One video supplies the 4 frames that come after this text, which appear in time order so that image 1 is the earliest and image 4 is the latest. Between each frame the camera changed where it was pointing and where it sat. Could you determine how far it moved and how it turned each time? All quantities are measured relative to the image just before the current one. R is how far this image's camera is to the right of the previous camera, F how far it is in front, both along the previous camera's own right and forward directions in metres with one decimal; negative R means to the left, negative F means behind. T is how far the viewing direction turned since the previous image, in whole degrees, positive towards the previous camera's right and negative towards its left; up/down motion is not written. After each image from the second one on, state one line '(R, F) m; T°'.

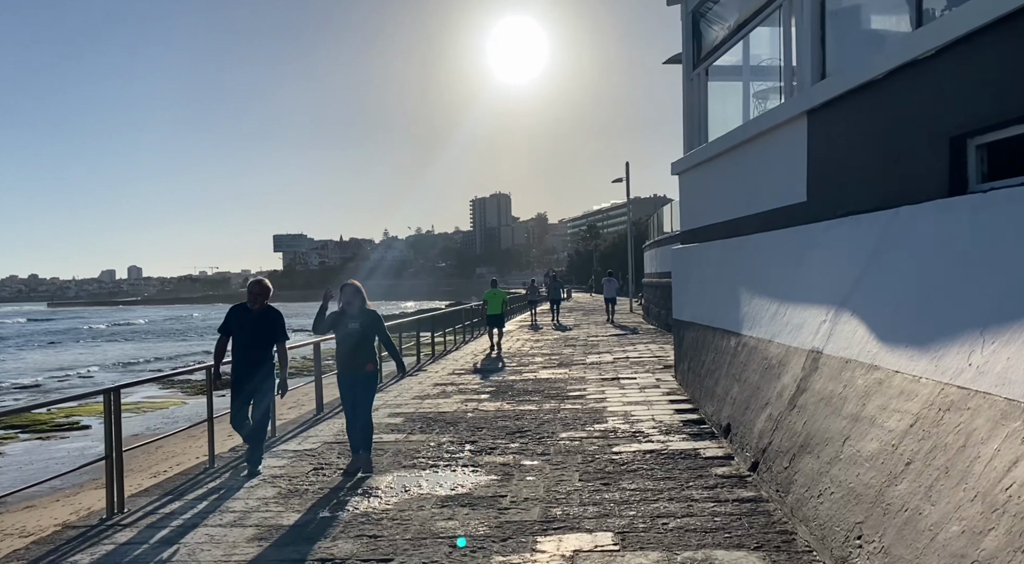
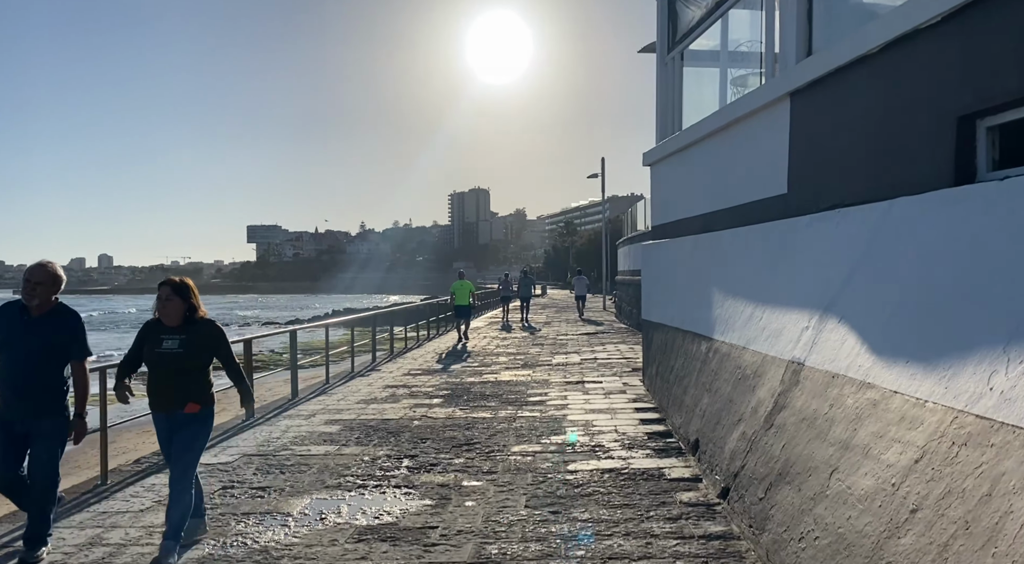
(+0.2, +0.7) m; +2°
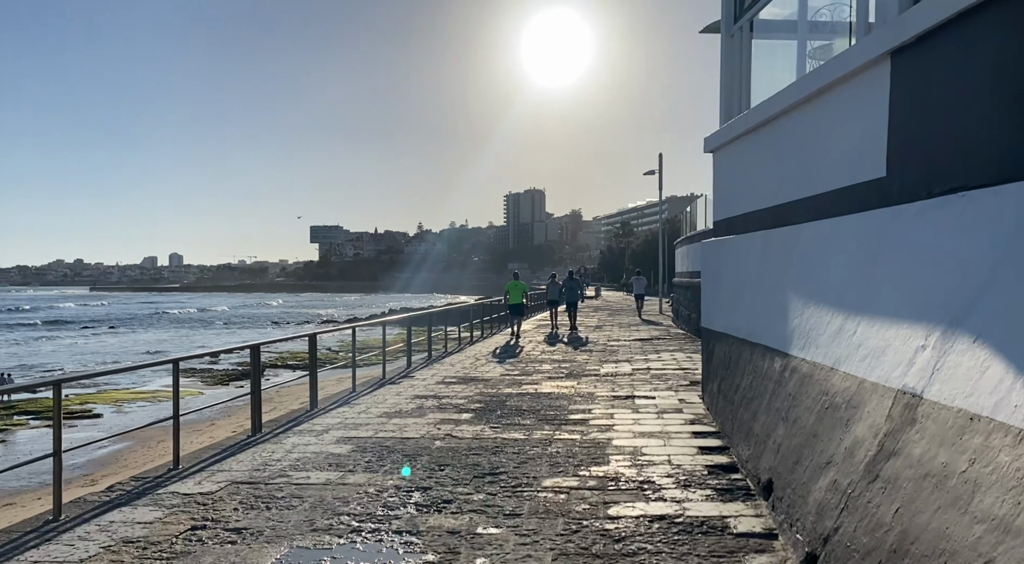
(+0.2, +1.0) m; -4°
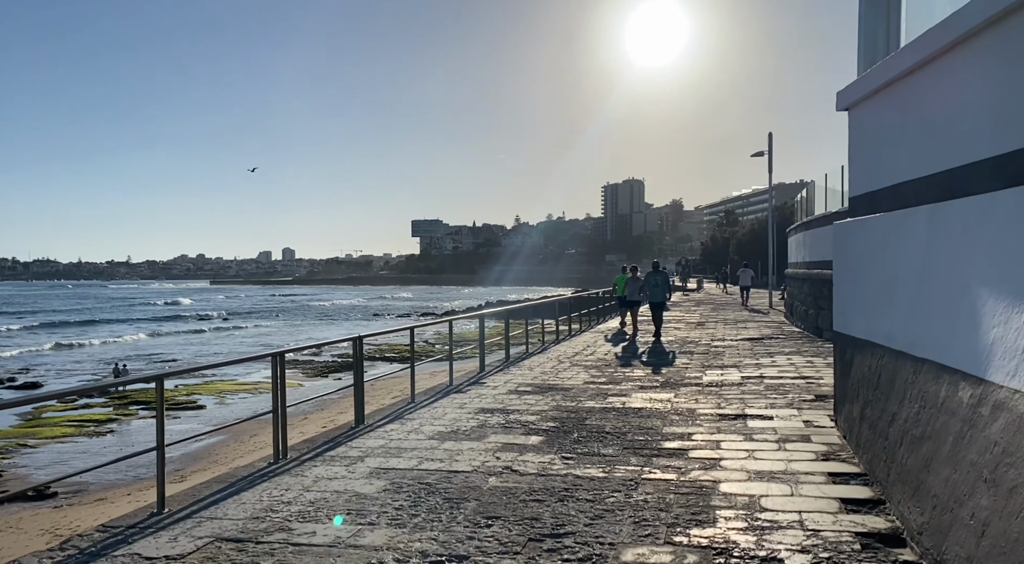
(+0.2, +1.4) m; -8°
